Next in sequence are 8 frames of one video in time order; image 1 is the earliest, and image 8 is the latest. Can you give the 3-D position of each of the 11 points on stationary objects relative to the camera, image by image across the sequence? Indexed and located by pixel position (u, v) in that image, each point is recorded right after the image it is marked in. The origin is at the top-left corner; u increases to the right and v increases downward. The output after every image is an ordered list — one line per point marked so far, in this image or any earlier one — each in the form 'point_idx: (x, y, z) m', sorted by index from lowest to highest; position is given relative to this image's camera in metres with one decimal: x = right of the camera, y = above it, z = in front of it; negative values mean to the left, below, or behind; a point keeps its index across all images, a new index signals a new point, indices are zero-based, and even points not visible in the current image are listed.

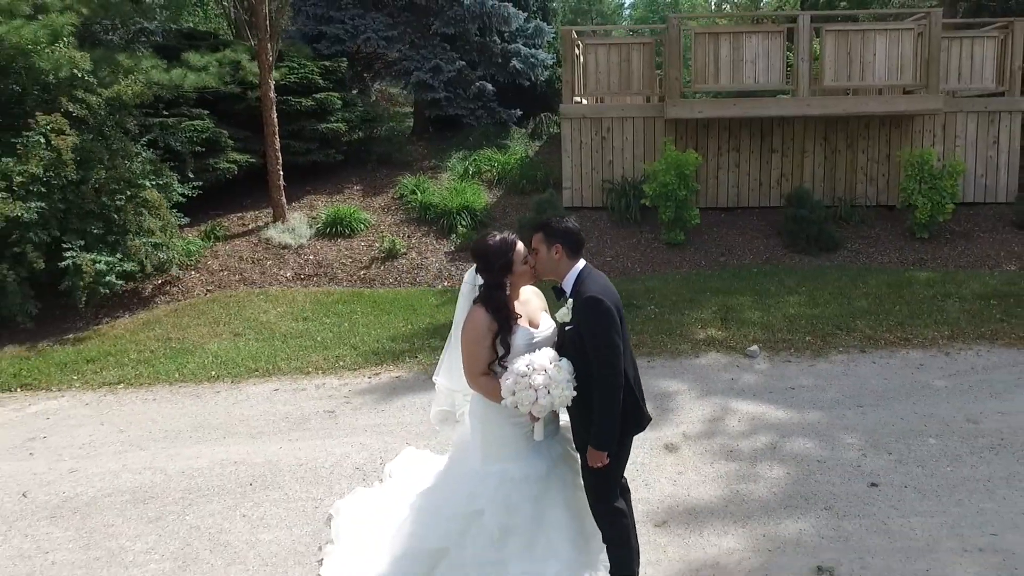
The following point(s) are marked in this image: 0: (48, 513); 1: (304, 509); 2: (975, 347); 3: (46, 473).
0: (-1.8, -0.9, +3.1) m
1: (-0.8, -0.9, +3.2) m
2: (+3.0, -0.4, +5.1) m
3: (-2.0, -0.8, +3.5) m
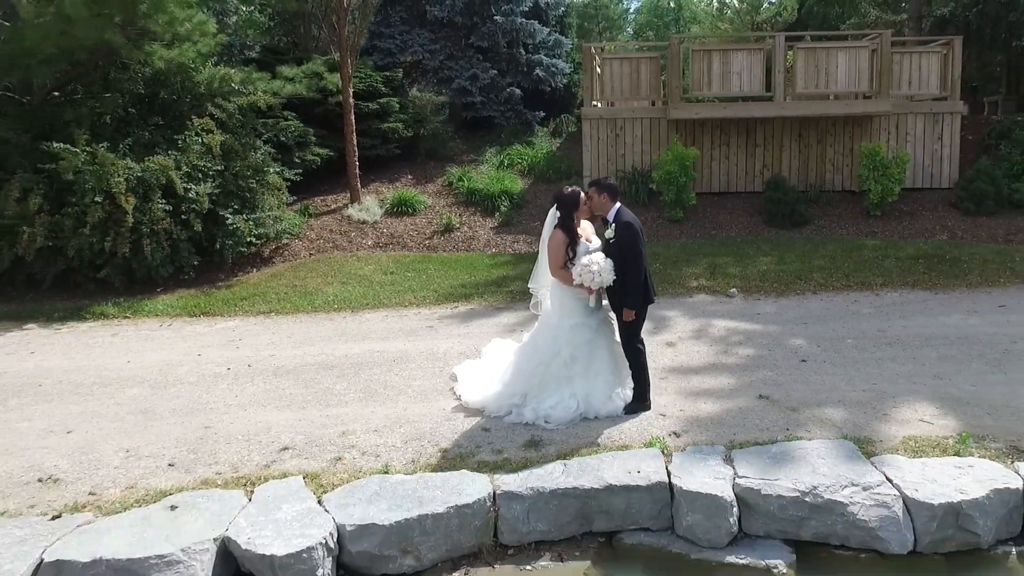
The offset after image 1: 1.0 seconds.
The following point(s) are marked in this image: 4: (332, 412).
0: (-1.5, -0.5, +4.9) m
1: (-0.5, -0.5, +4.9) m
2: (+3.3, 0.0, +6.8) m
3: (-1.7, -0.5, +5.2) m
4: (-1.0, -0.7, +4.3) m
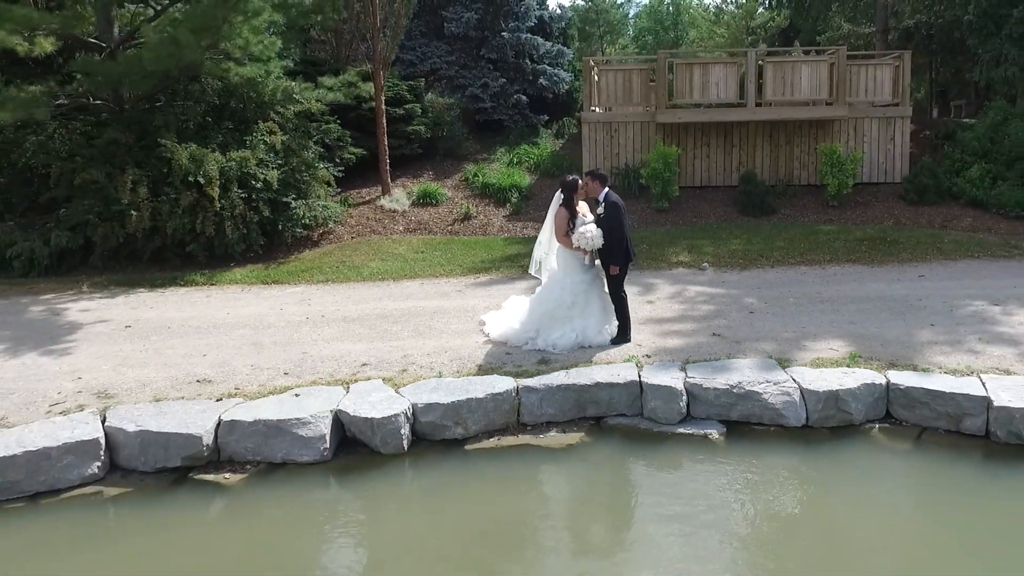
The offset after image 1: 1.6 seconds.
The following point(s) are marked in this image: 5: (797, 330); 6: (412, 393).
0: (-1.3, -0.3, +6.4) m
1: (-0.3, -0.2, +6.4) m
2: (+3.4, +0.2, +8.2) m
3: (-1.5, -0.2, +6.7) m
4: (-0.8, -0.4, +5.8) m
5: (+2.2, -0.3, +6.0) m
6: (-0.6, -0.6, +4.7) m
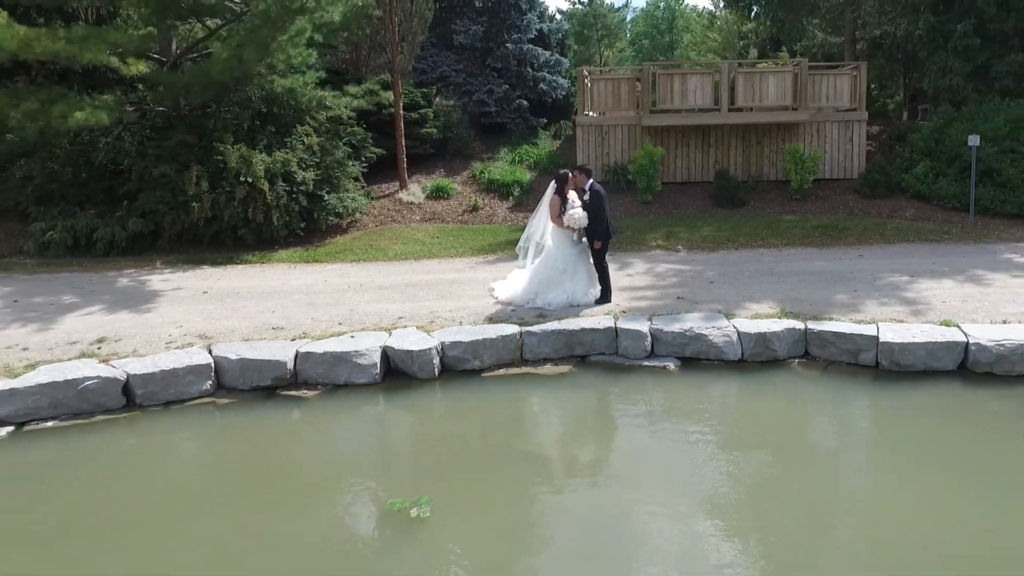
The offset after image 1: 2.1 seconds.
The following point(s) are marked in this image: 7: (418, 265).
0: (-1.3, 0.0, +7.8) m
1: (-0.3, 0.0, +7.8) m
2: (+3.5, +0.5, +9.7) m
3: (-1.5, +0.1, +8.1) m
4: (-0.8, -0.2, +7.2) m
5: (+2.2, -0.1, +7.5) m
6: (-0.6, -0.4, +6.2) m
7: (-1.1, +0.3, +9.0) m
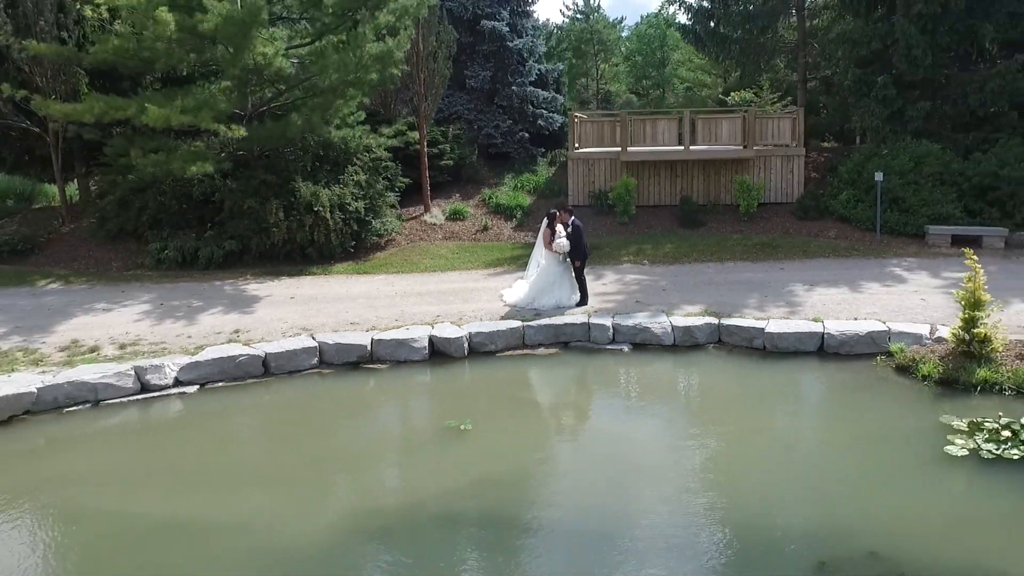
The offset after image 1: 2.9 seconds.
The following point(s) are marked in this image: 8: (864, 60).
0: (-1.2, -0.1, +10.6) m
1: (-0.3, -0.1, +10.6) m
2: (+3.5, +0.4, +12.5) m
3: (-1.5, 0.0, +11.0) m
4: (-0.7, -0.2, +10.0) m
5: (+2.2, -0.1, +10.3) m
6: (-0.5, -0.5, +9.0) m
7: (-1.0, +0.2, +11.8) m
8: (+7.0, +4.5, +15.8) m
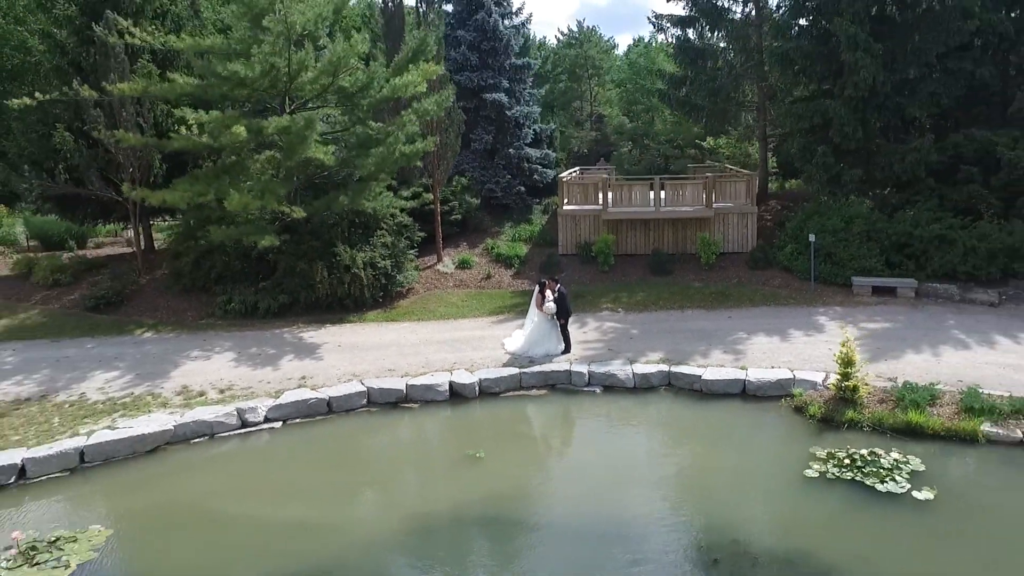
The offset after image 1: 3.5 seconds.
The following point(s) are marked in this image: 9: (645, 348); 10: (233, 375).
0: (-1.3, -0.9, +13.4) m
1: (-0.3, -0.9, +13.5) m
2: (+3.5, -0.4, +15.3) m
3: (-1.5, -0.8, +13.8) m
4: (-0.8, -1.1, +12.8) m
5: (+2.2, -1.0, +13.1) m
6: (-0.5, -1.3, +11.8) m
7: (-1.0, -0.7, +14.6) m
8: (+6.9, +3.7, +18.6) m
9: (+2.2, -1.0, +13.0) m
10: (-4.1, -1.3, +11.8) m
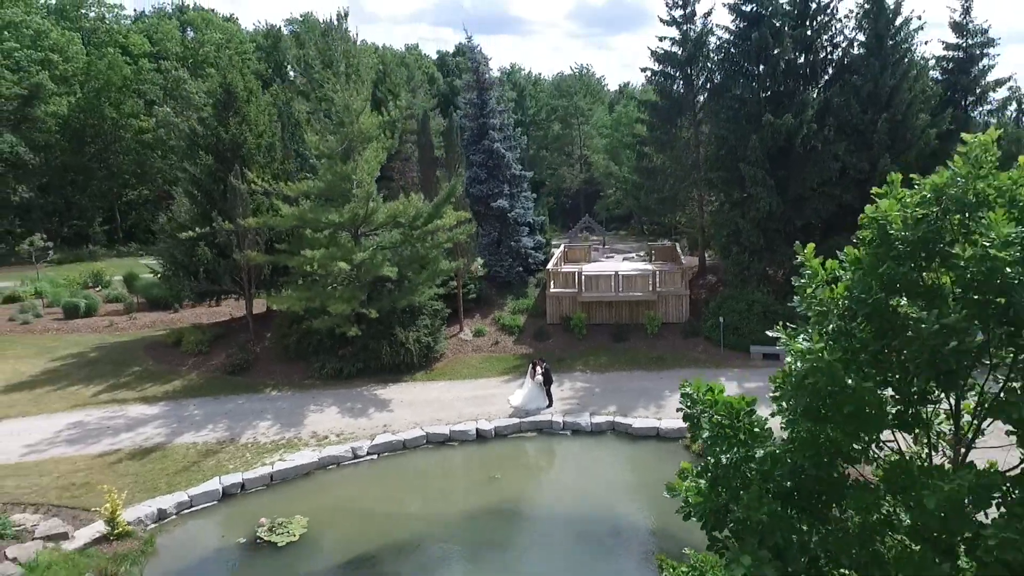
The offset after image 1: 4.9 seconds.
0: (-1.2, -2.9, +20.5) m
1: (-0.2, -2.8, +20.5) m
2: (+3.6, -2.3, +22.4) m
3: (-1.4, -2.8, +20.9) m
4: (-0.7, -3.0, +19.9) m
5: (+2.3, -2.9, +20.2) m
6: (-0.4, -3.2, +18.9) m
7: (-1.0, -2.6, +21.7) m
8: (+7.0, +1.8, +25.7) m
9: (+2.2, -2.9, +20.1) m
10: (-4.0, -3.2, +18.8) m
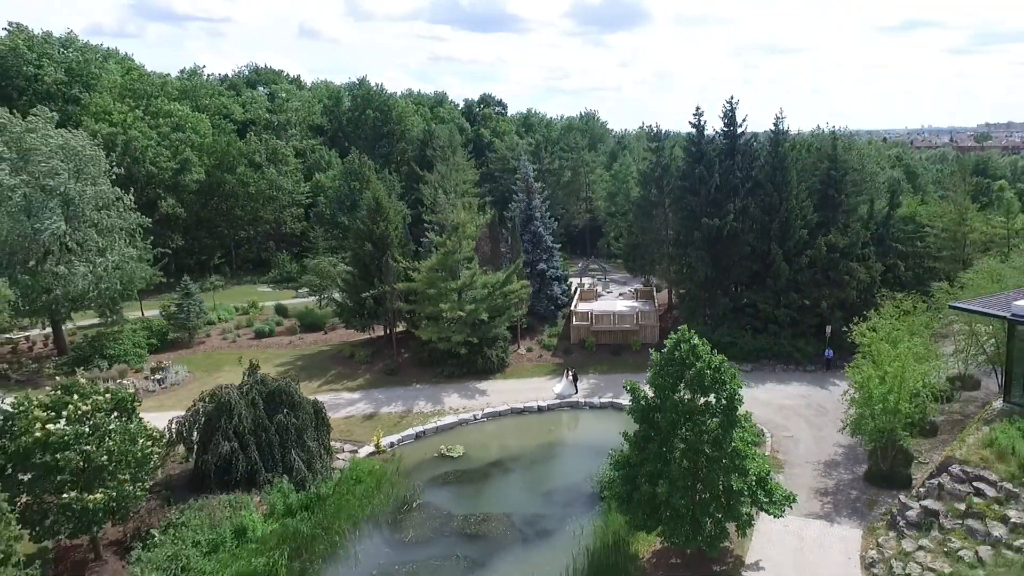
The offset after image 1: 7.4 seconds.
0: (+0.7, -4.6, +36.0) m
1: (+1.7, -4.6, +36.1) m
2: (+5.5, -4.1, +37.9) m
3: (+0.5, -4.5, +36.4) m
4: (+1.2, -4.7, +35.4) m
5: (+4.2, -4.6, +35.7) m
6: (+1.4, -5.0, +34.4) m
7: (+0.9, -4.3, +37.2) m
8: (+8.9, 0.0, +41.3) m
9: (+4.1, -4.7, +35.6) m
10: (-2.1, -4.9, +34.3) m
